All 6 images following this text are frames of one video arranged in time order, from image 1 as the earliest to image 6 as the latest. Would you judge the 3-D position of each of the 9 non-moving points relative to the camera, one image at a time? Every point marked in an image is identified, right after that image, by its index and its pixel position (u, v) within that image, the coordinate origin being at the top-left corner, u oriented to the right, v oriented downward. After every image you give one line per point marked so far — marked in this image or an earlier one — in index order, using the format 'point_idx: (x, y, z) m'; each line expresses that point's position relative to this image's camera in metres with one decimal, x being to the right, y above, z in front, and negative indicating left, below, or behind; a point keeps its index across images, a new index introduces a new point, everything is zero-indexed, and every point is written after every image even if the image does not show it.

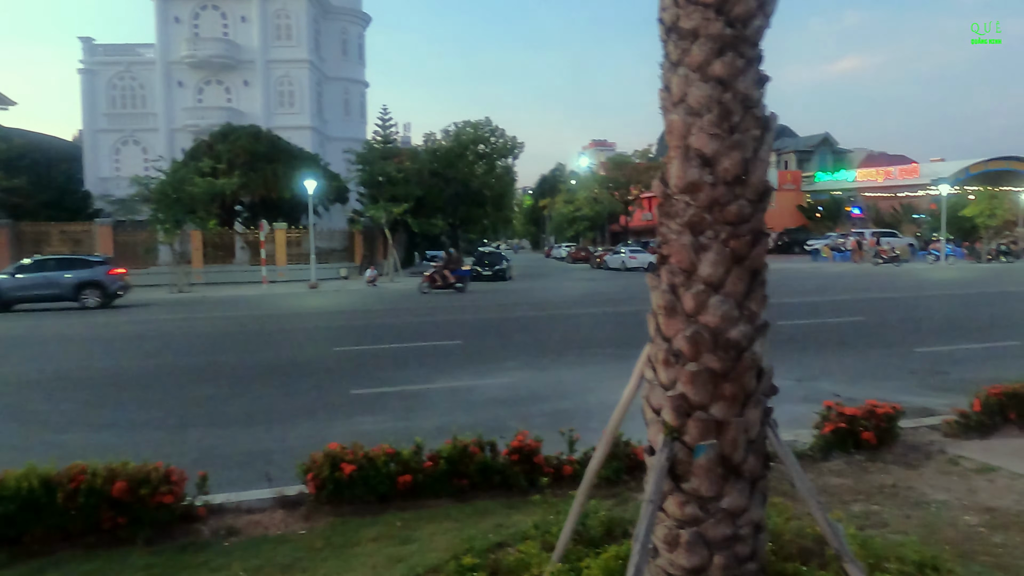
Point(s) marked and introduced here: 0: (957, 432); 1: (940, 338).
0: (+3.5, -1.1, +5.9) m
1: (+7.1, -0.8, +12.5) m
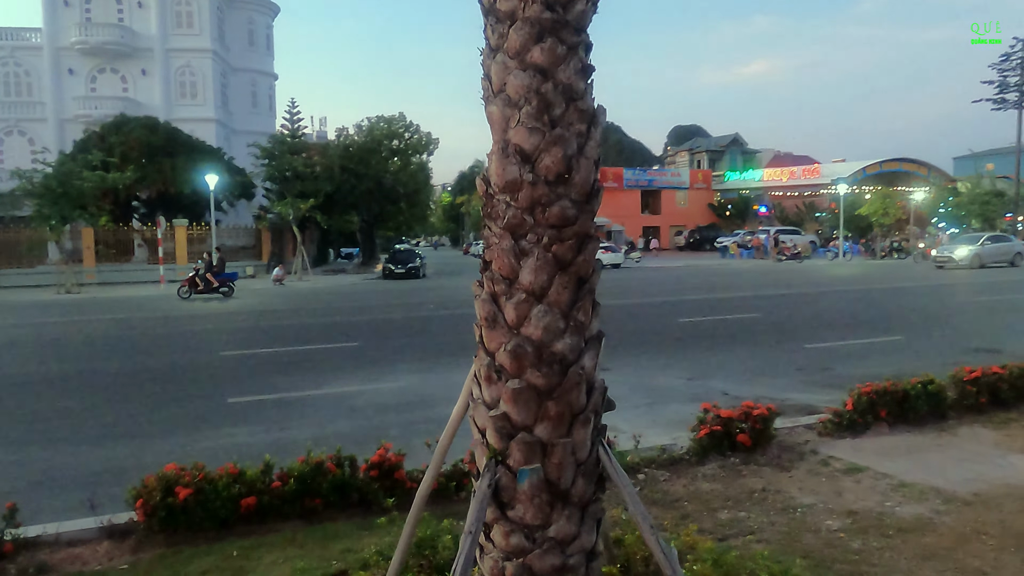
0: (+2.5, -1.1, +6.0) m
1: (+5.4, -0.8, +12.8) m
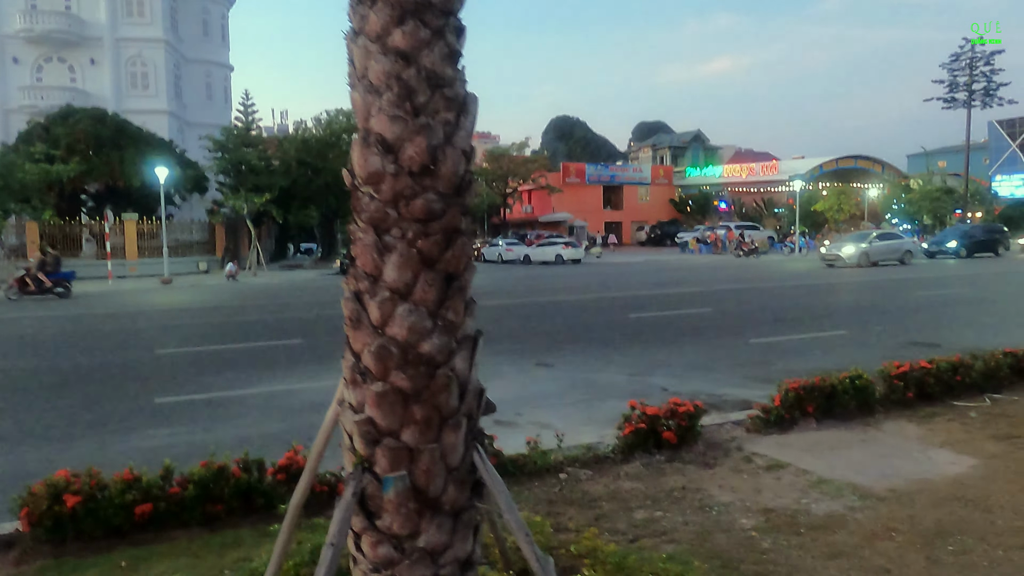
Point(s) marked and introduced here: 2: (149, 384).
0: (+1.9, -1.1, +5.9) m
1: (+4.5, -0.7, +12.9) m
2: (-4.3, -1.1, +9.0) m
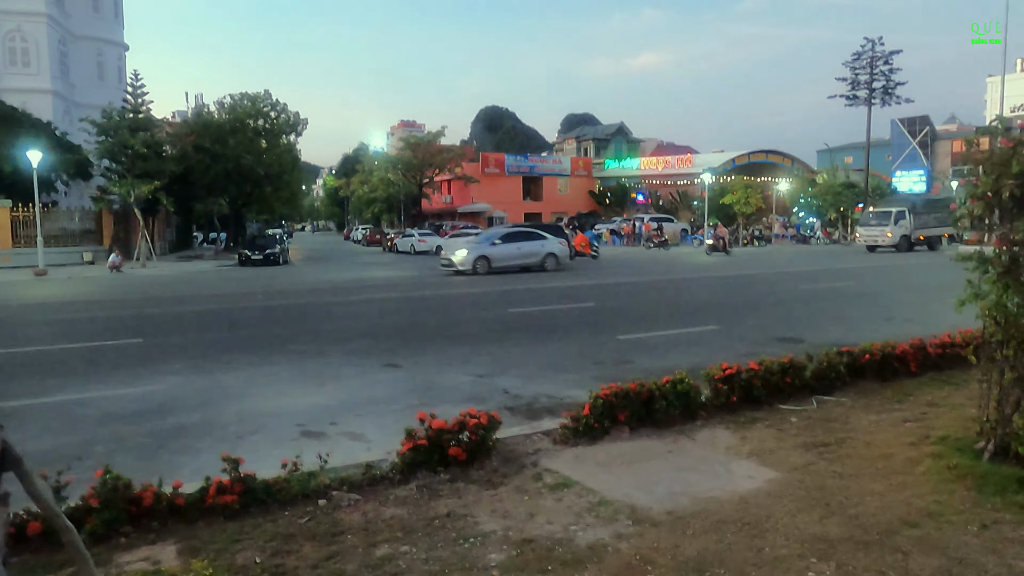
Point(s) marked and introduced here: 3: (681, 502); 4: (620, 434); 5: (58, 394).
0: (+0.4, -1.1, +5.5) m
1: (+2.3, -0.6, +12.7) m
2: (-6.1, -1.1, +8.0) m
3: (+1.0, -1.2, +4.3) m
4: (+0.8, -1.1, +5.6) m
5: (-4.7, -1.1, +7.8) m
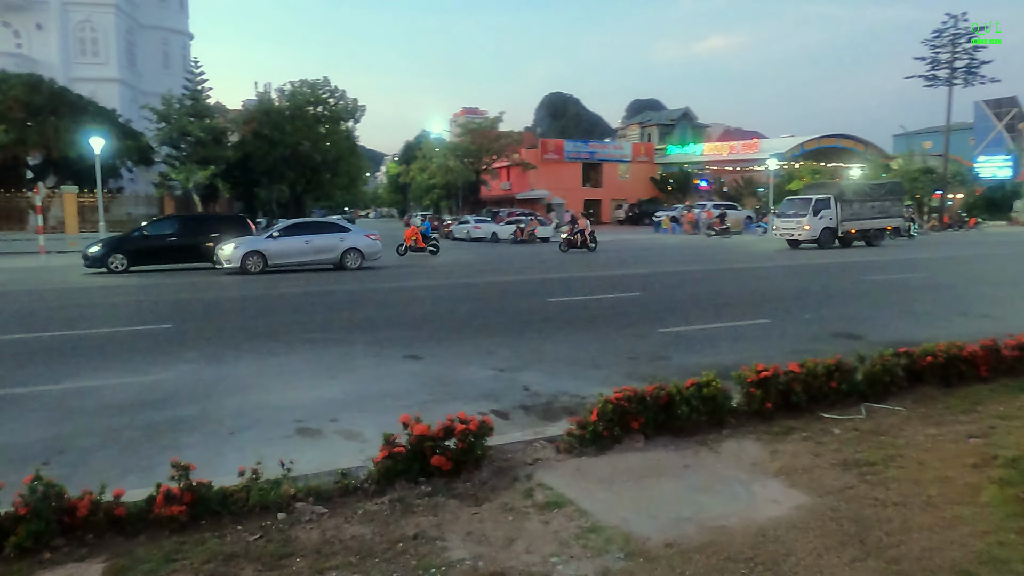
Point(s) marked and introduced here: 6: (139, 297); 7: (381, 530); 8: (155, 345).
0: (+0.4, -1.0, +4.9) m
1: (+2.9, -0.4, +11.9) m
2: (-5.9, -0.9, +7.9) m
3: (+0.8, -1.2, +3.7) m
4: (+0.8, -1.0, +5.0) m
5: (-4.5, -1.0, +7.7) m
6: (-7.6, -0.2, +15.2) m
7: (-0.7, -1.2, +3.8) m
8: (-4.6, -0.7, +9.8) m
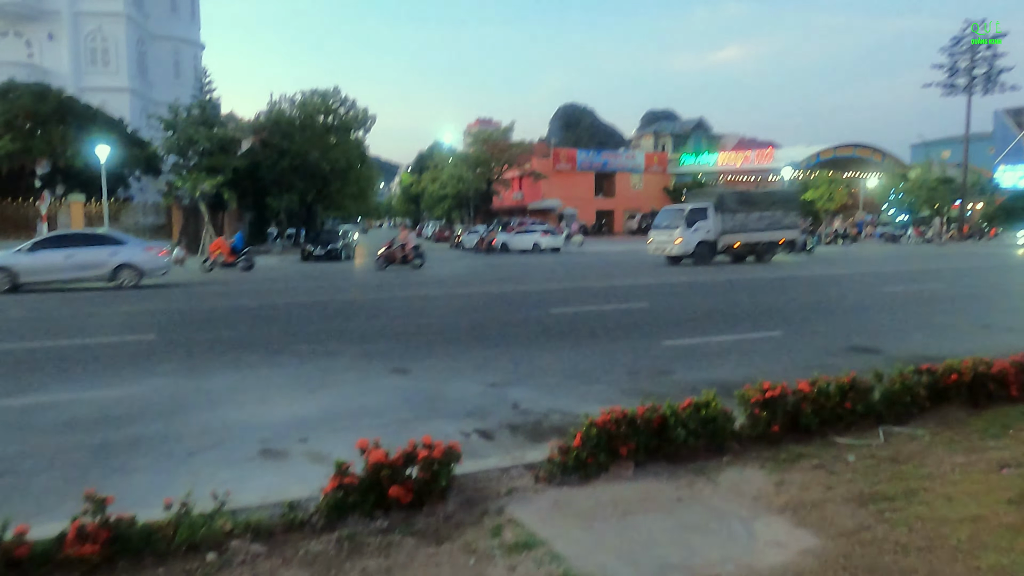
0: (+0.2, -1.1, +4.4) m
1: (+2.9, -0.6, +11.3) m
2: (-6.0, -1.0, +7.5) m
3: (+0.7, -1.2, +3.1) m
4: (+0.6, -1.1, +4.4) m
5: (-4.6, -1.0, +7.2) m
6: (-7.6, -0.4, +14.8) m
7: (-0.8, -1.3, +3.3) m
8: (-4.7, -0.9, +9.4) m
